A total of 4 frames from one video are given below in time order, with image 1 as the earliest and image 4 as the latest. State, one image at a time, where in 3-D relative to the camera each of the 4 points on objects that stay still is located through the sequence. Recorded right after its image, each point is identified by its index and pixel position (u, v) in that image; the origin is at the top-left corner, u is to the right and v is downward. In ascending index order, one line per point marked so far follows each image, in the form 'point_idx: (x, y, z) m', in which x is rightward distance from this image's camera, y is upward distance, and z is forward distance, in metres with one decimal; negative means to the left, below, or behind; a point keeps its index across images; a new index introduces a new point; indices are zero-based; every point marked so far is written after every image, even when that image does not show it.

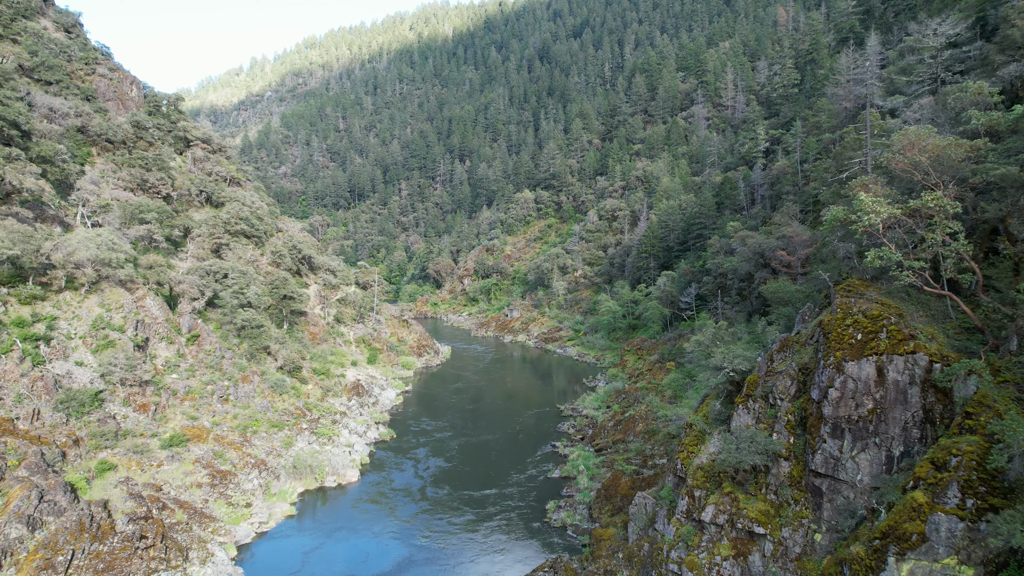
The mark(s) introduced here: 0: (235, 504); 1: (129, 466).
0: (-7.6, -5.9, +18.7) m
1: (-10.0, -4.7, +17.9) m
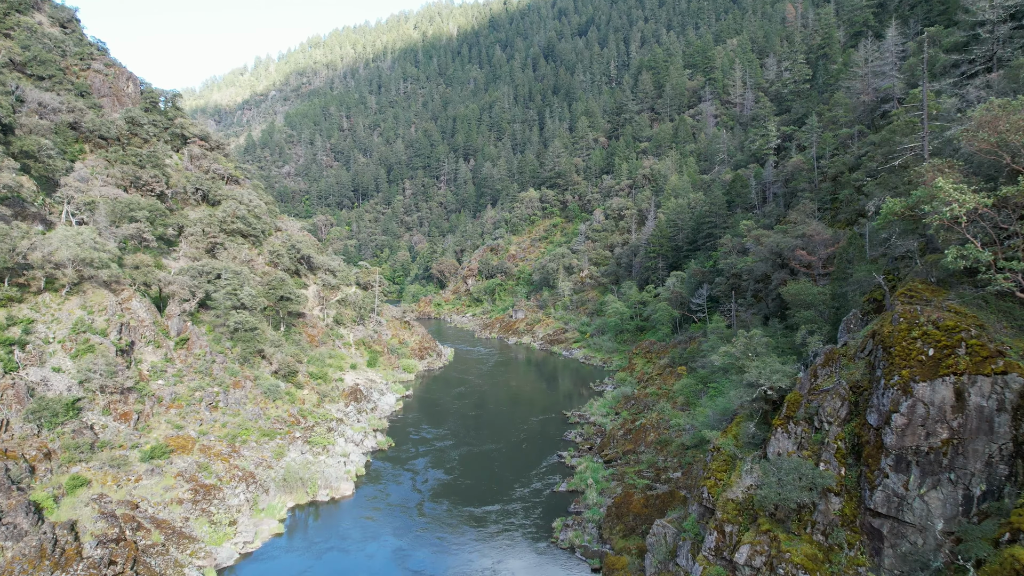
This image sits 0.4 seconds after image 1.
0: (-7.5, -6.0, +17.4) m
1: (-9.9, -4.7, +16.6) m
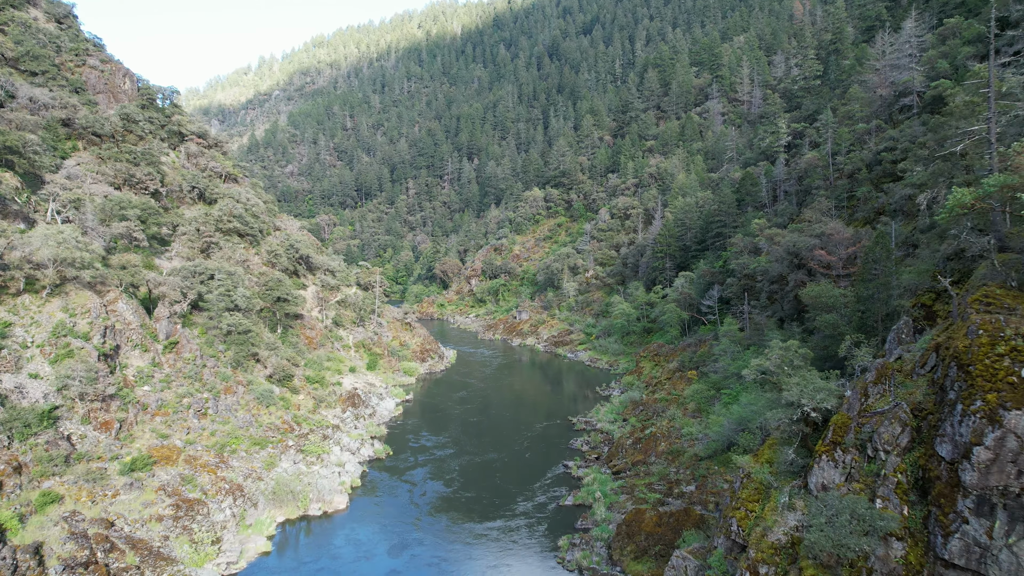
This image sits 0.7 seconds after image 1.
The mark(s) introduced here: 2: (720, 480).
0: (-7.4, -6.0, +16.3) m
1: (-9.8, -4.7, +15.5) m
2: (+5.8, -5.3, +19.0) m
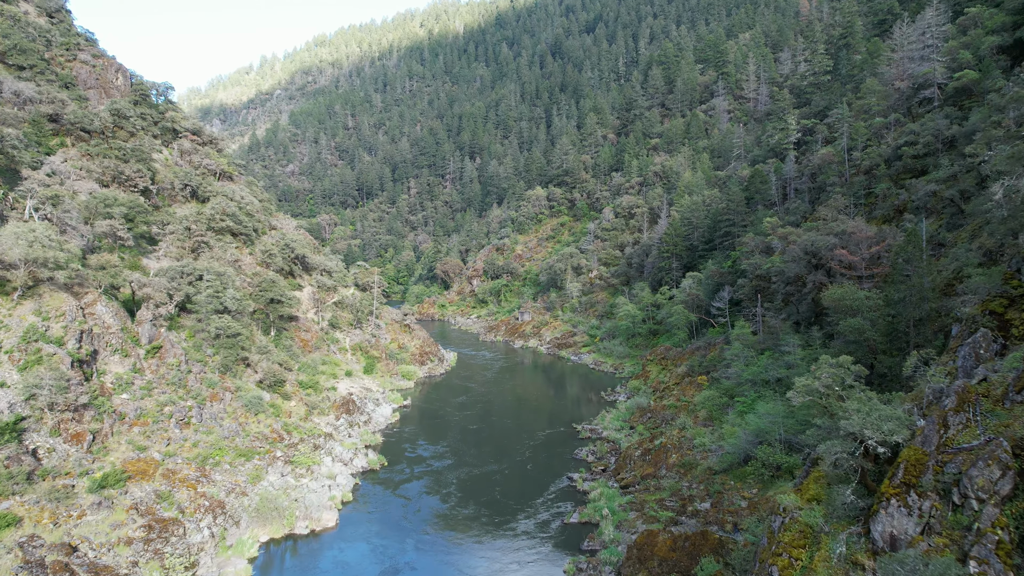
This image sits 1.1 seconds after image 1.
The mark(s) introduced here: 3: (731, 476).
0: (-7.4, -6.1, +15.0) m
1: (-9.8, -4.8, +14.2) m
2: (+5.8, -5.4, +17.6) m
3: (+6.1, -5.2, +18.9) m
